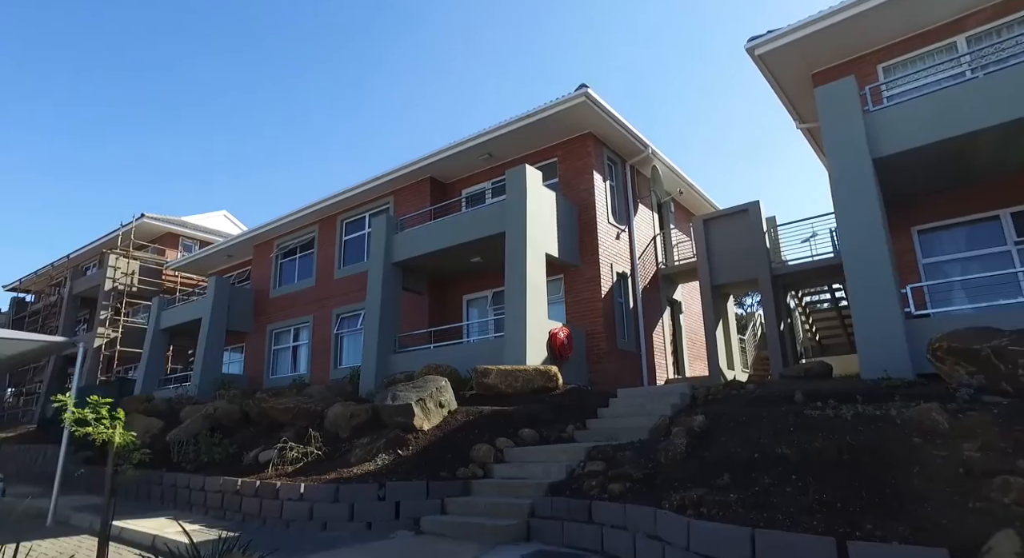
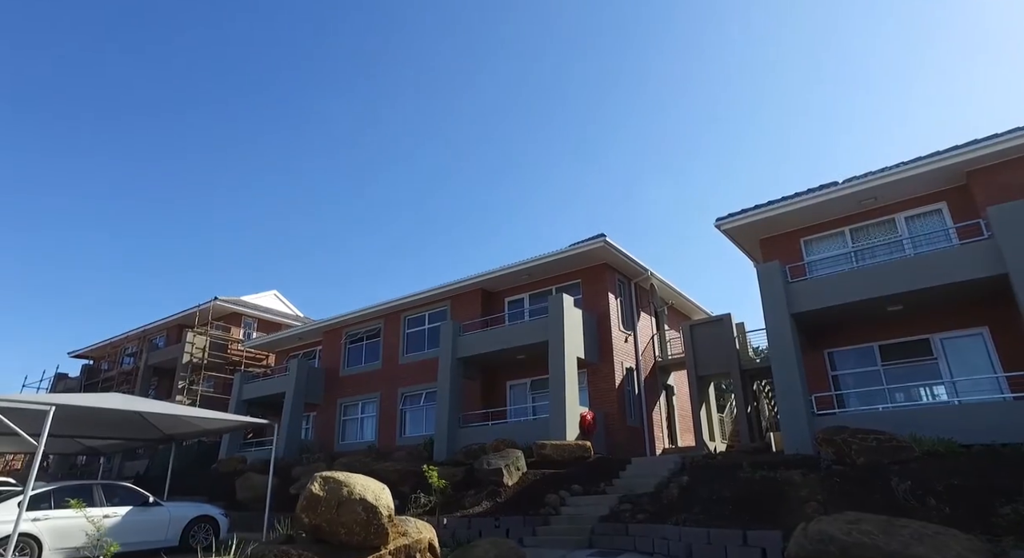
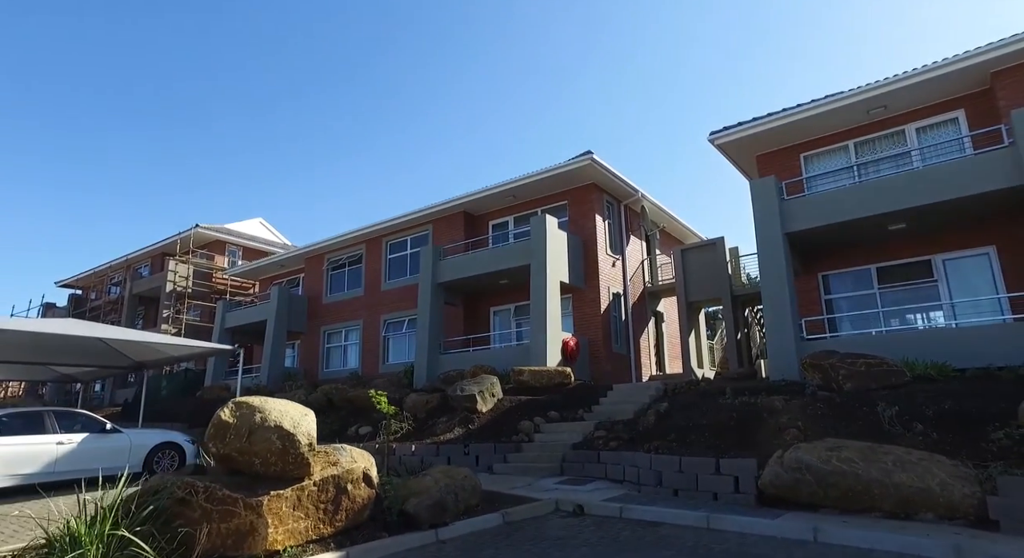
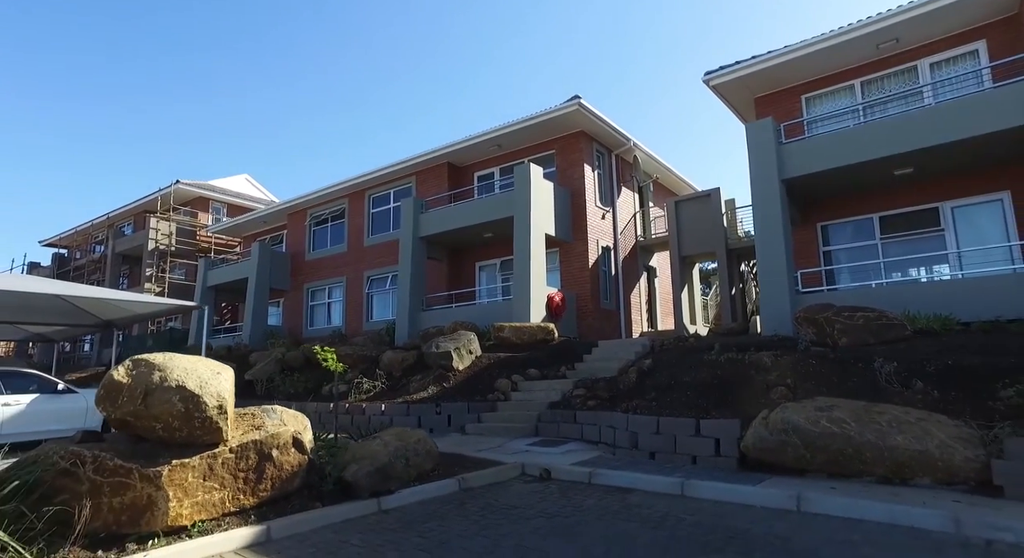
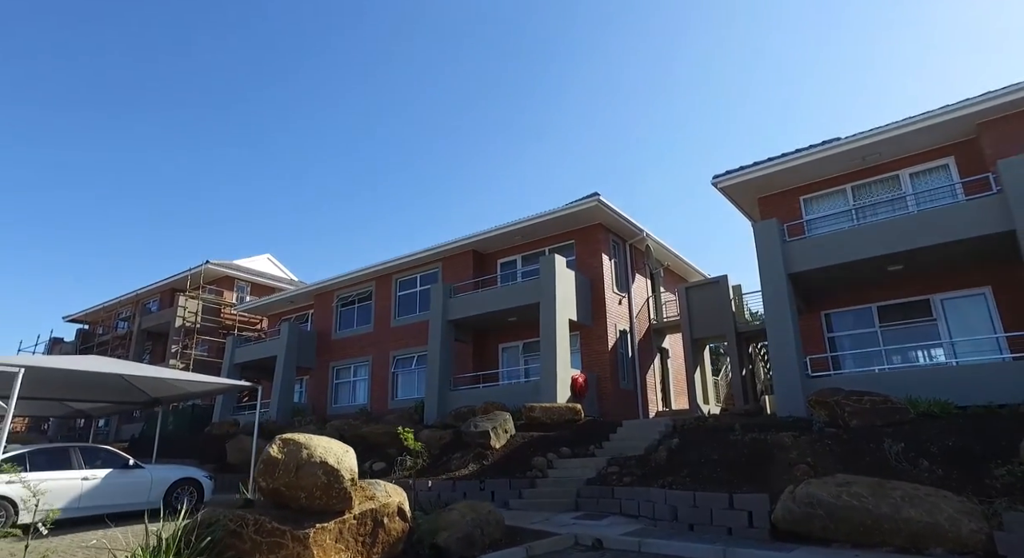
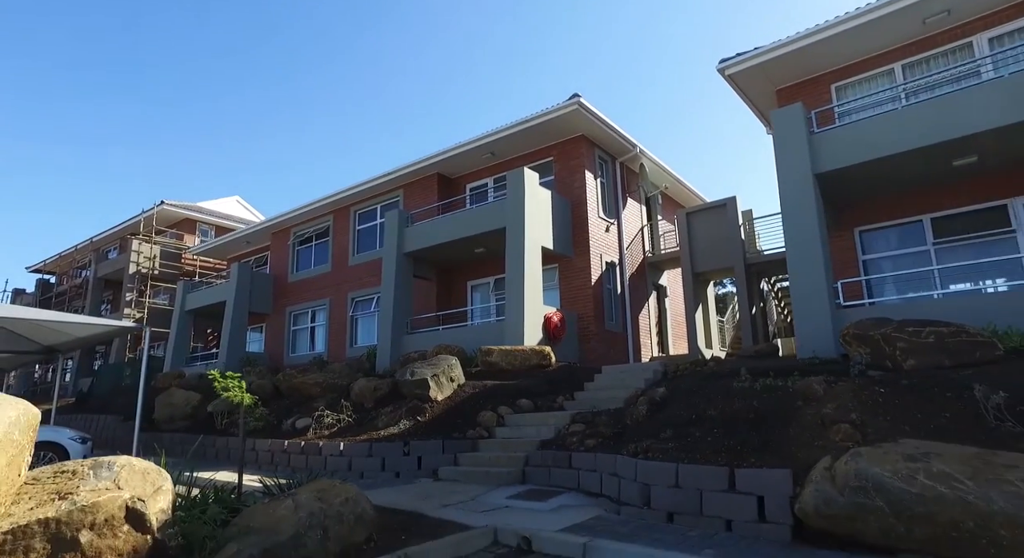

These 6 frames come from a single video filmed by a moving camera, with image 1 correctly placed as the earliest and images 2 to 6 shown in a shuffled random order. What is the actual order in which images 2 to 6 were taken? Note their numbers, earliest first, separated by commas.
6, 4, 3, 5, 2
